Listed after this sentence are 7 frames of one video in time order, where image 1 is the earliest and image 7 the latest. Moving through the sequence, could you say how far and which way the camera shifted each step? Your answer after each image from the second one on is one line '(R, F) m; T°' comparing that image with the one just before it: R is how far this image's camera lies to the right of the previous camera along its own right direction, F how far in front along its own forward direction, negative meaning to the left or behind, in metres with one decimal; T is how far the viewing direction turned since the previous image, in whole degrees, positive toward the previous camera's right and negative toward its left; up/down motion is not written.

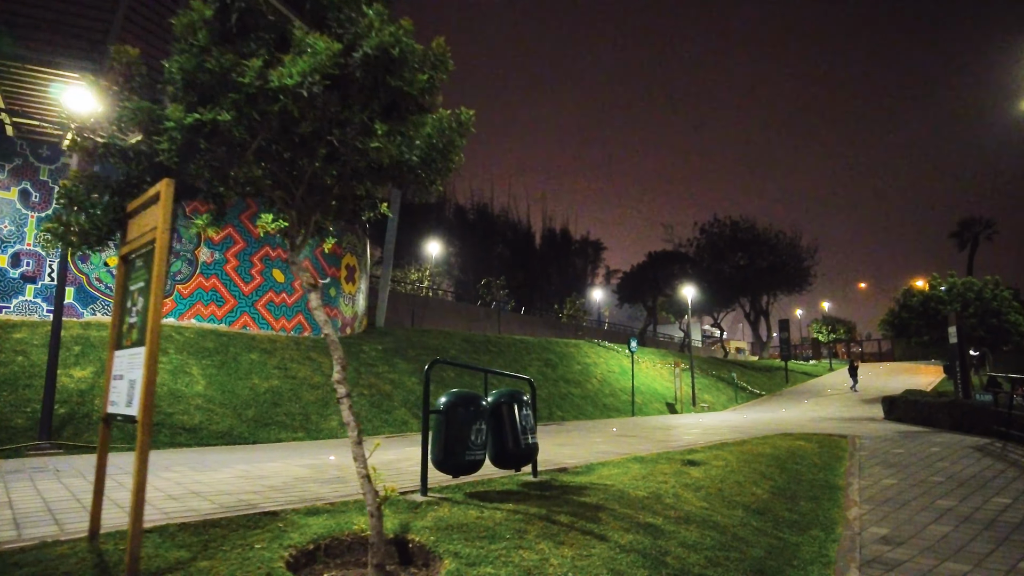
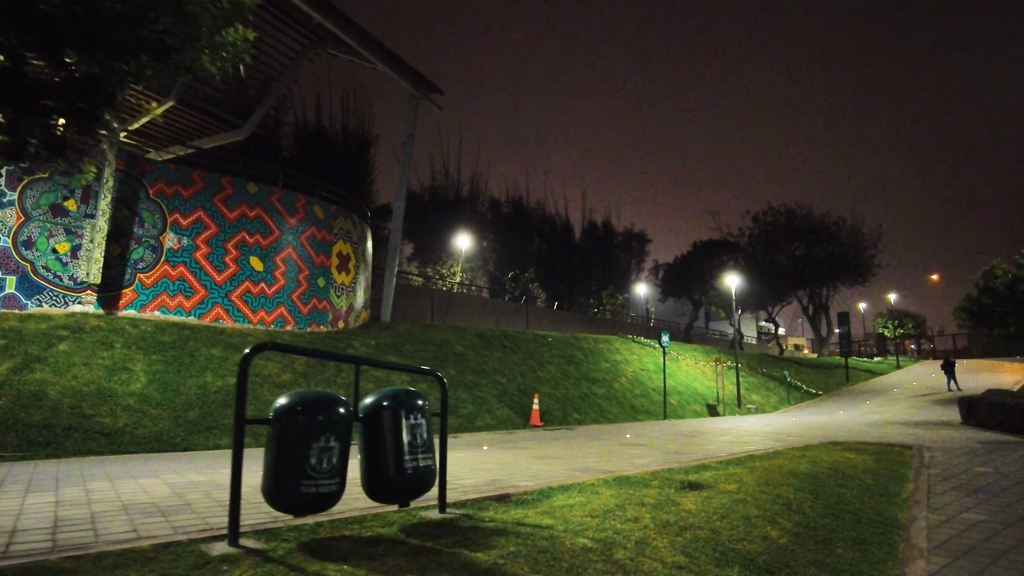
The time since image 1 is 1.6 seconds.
(+1.4, +2.4) m; -5°
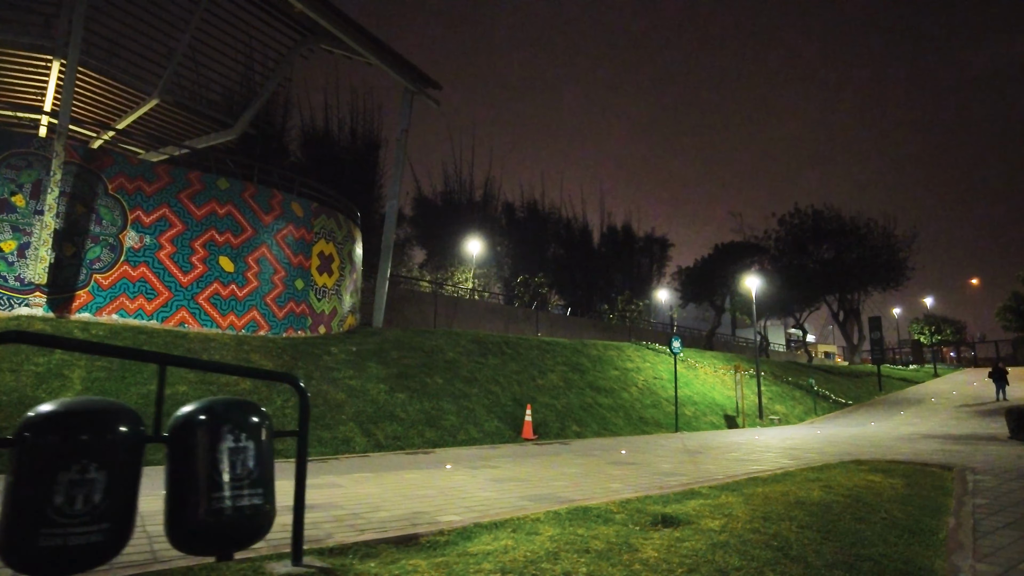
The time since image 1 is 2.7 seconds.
(+1.0, +1.5) m; -2°
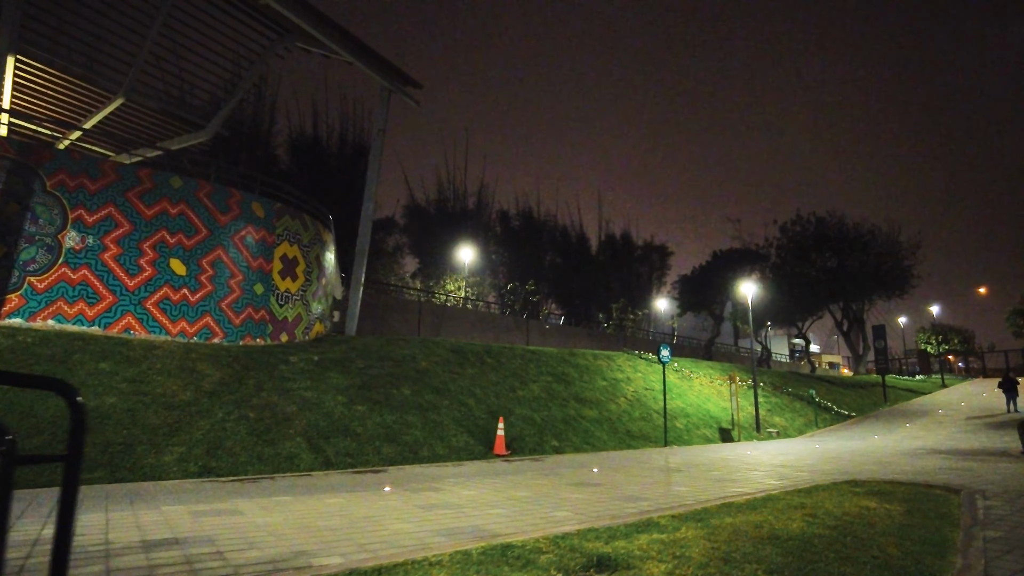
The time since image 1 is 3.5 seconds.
(+0.8, +1.1) m; 0°
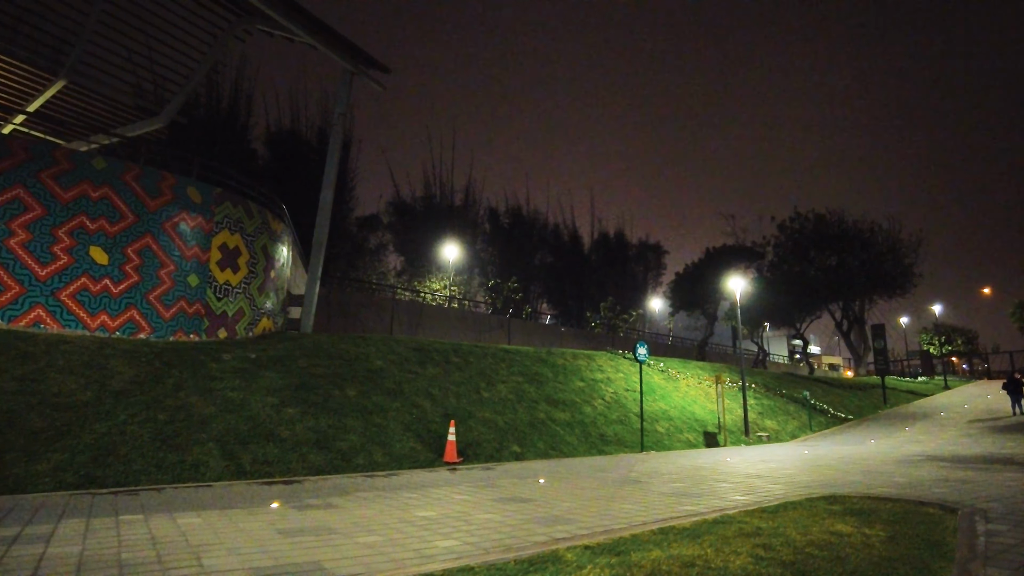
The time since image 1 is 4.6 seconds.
(+1.1, +1.4) m; 0°
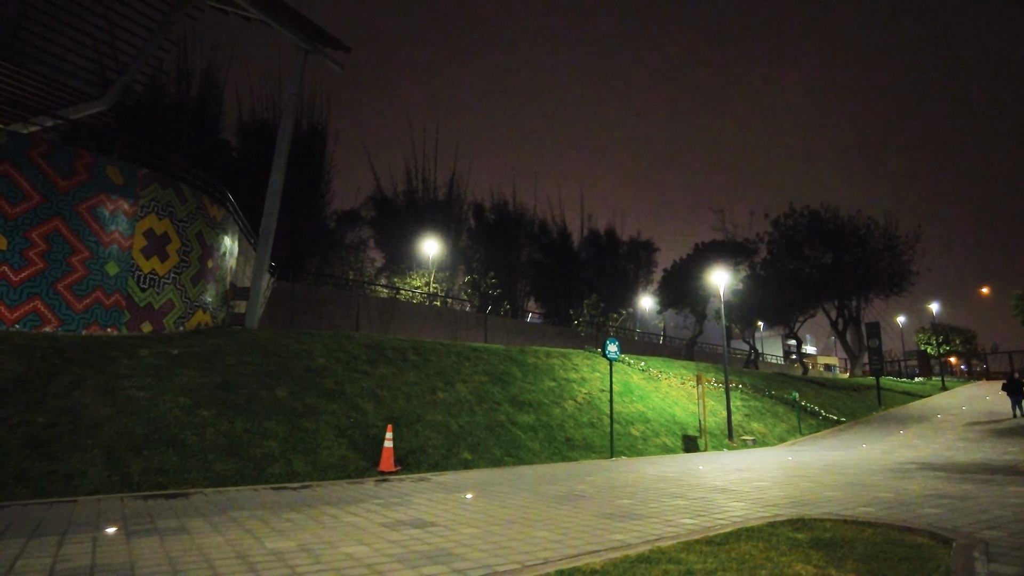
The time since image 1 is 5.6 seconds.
(+1.0, +1.4) m; 0°
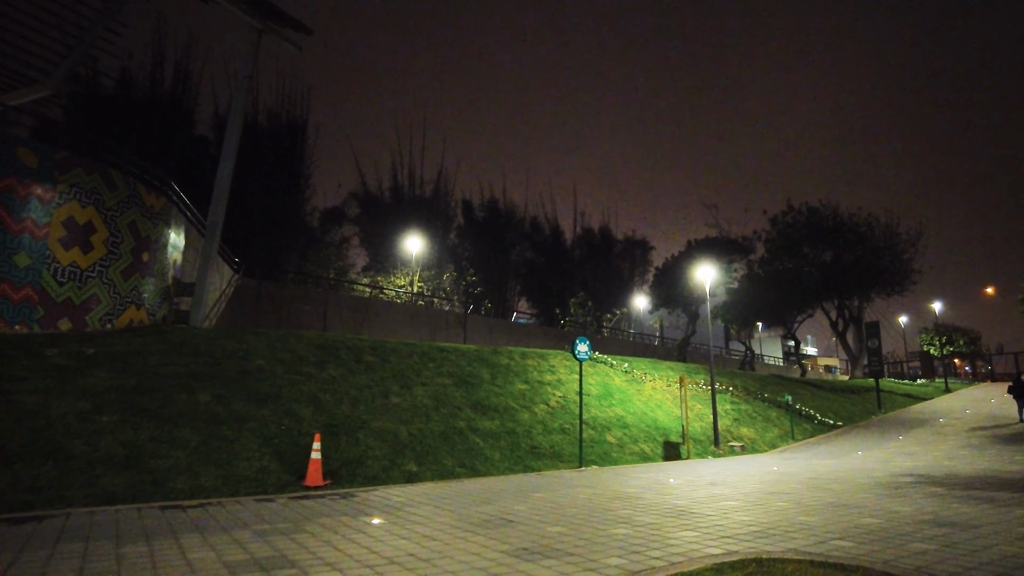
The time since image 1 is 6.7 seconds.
(+1.0, +1.3) m; 0°
